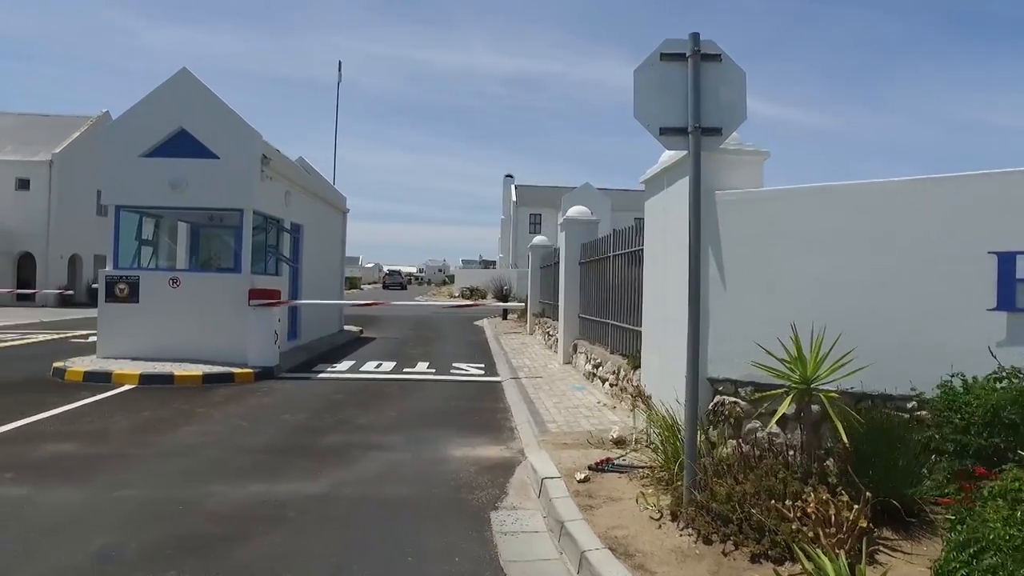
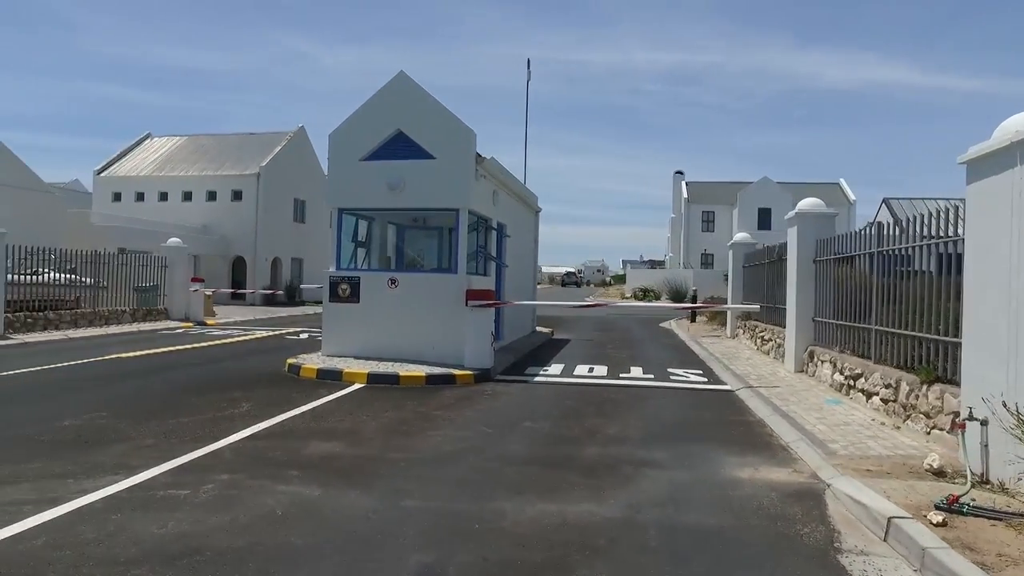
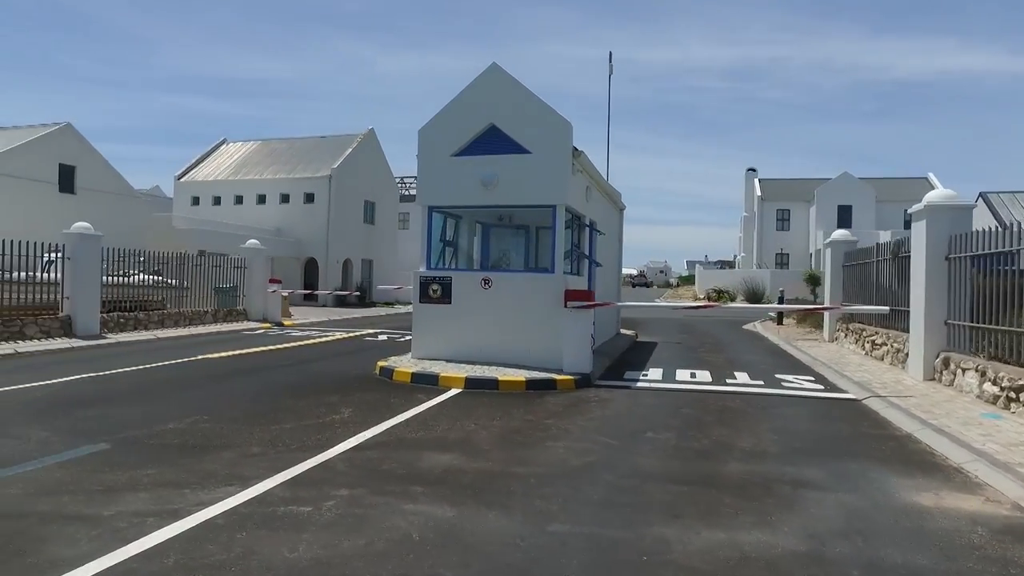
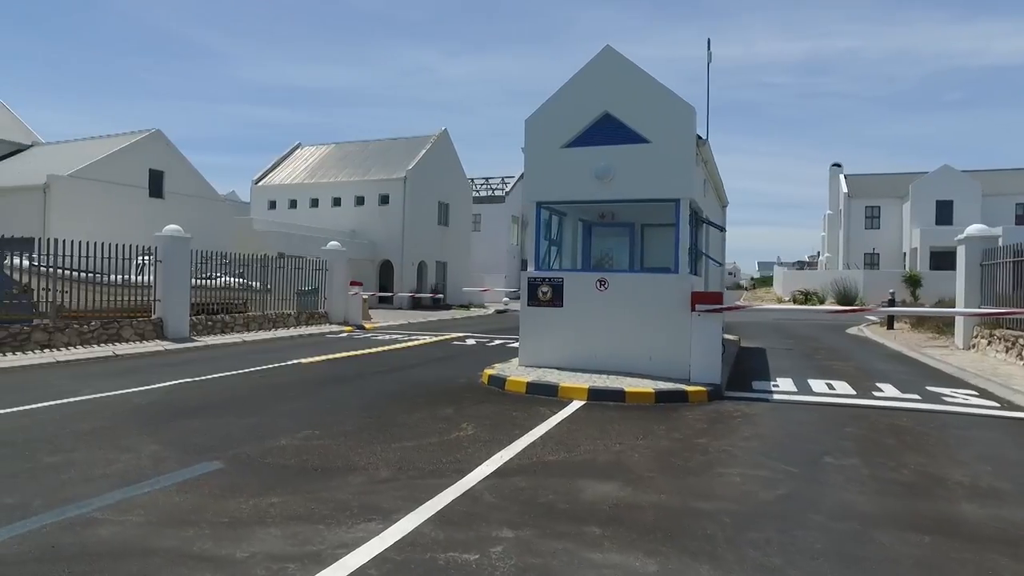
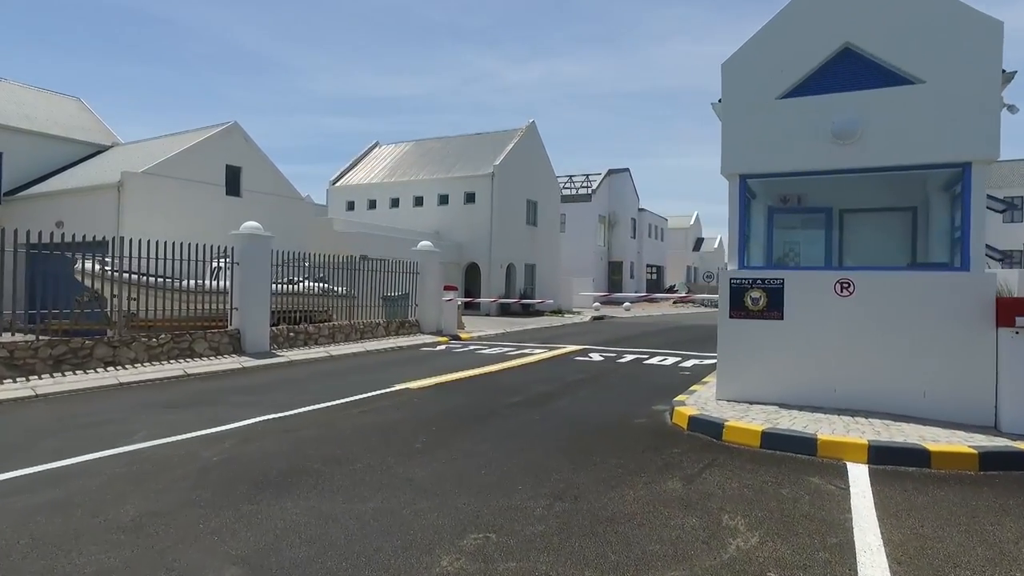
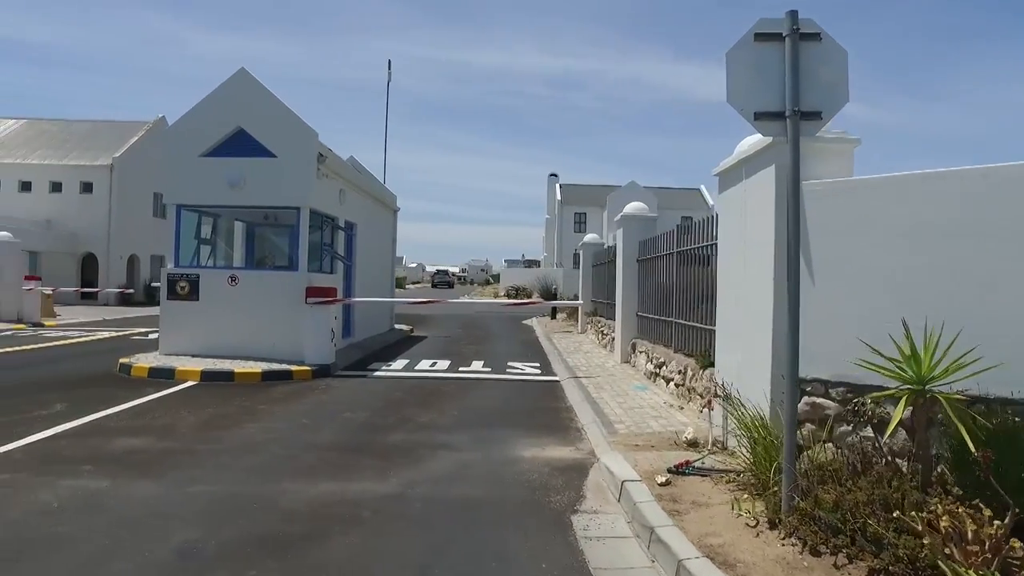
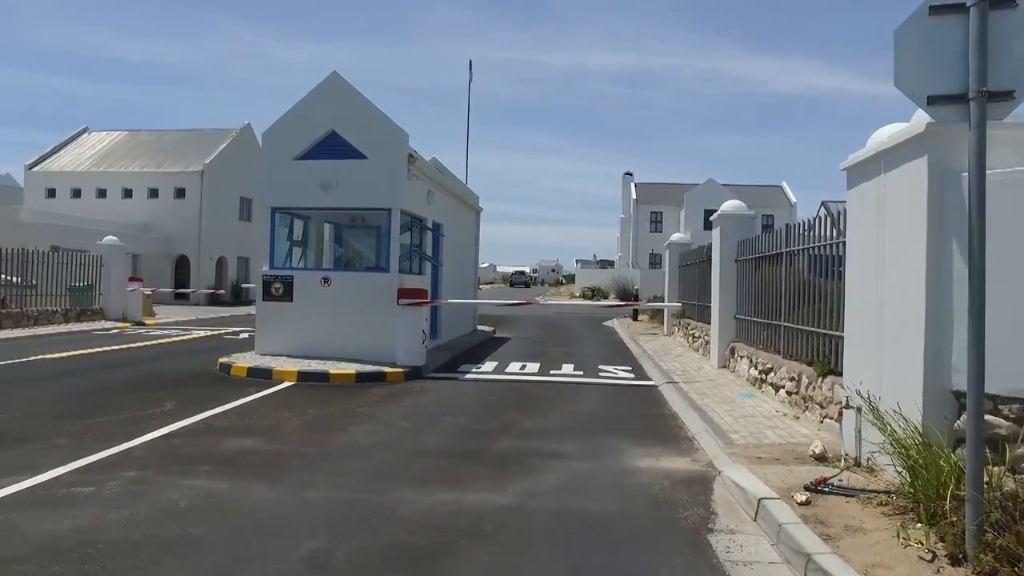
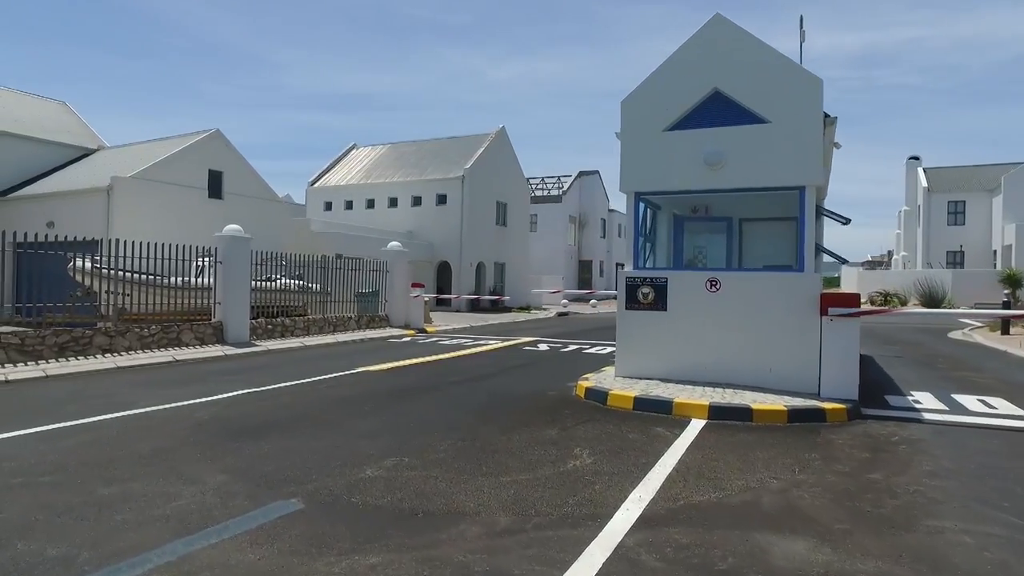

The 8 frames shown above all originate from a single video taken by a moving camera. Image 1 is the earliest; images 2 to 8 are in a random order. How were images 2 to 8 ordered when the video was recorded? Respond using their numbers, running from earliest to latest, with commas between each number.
6, 7, 2, 3, 4, 8, 5
